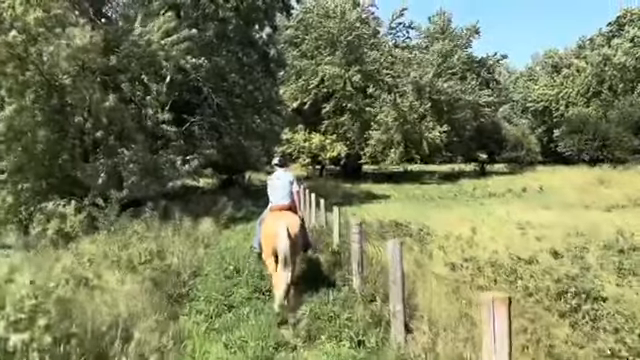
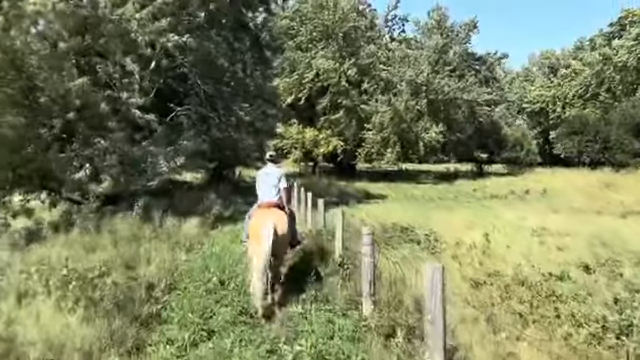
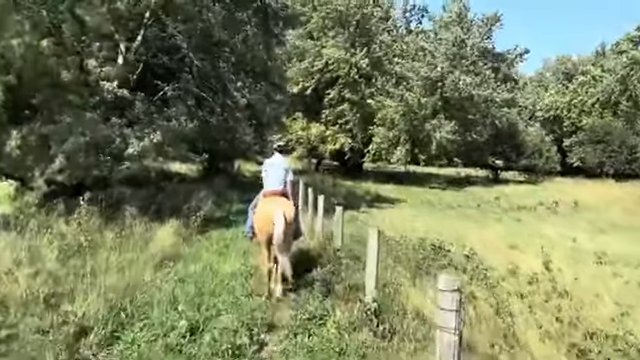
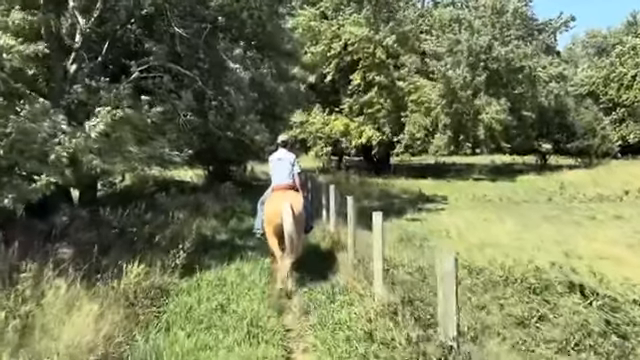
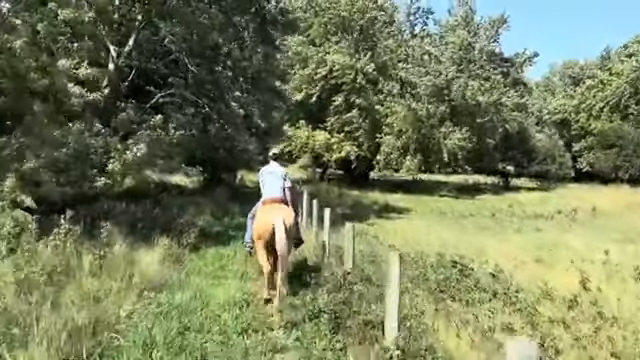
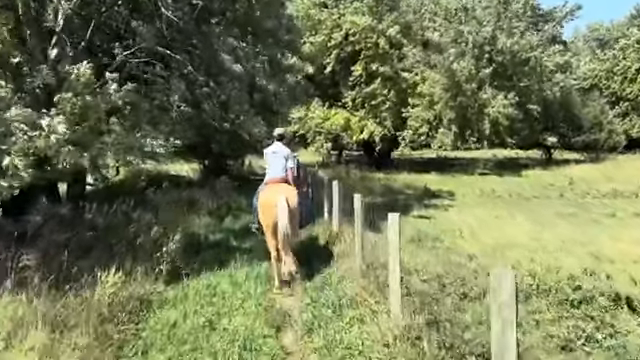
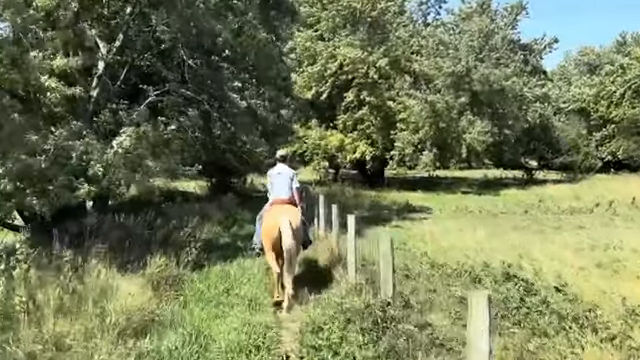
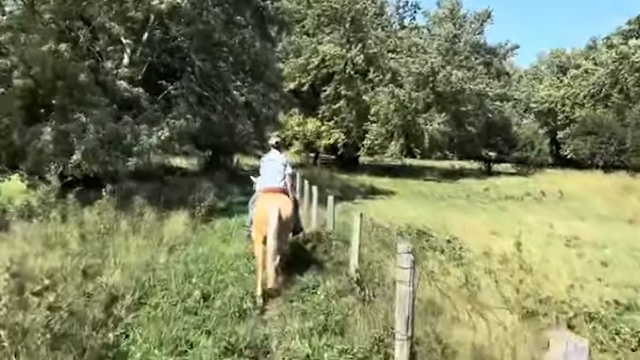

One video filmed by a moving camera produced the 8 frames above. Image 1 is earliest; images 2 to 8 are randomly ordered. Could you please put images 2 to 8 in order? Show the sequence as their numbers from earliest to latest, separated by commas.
2, 8, 3, 5, 7, 4, 6
